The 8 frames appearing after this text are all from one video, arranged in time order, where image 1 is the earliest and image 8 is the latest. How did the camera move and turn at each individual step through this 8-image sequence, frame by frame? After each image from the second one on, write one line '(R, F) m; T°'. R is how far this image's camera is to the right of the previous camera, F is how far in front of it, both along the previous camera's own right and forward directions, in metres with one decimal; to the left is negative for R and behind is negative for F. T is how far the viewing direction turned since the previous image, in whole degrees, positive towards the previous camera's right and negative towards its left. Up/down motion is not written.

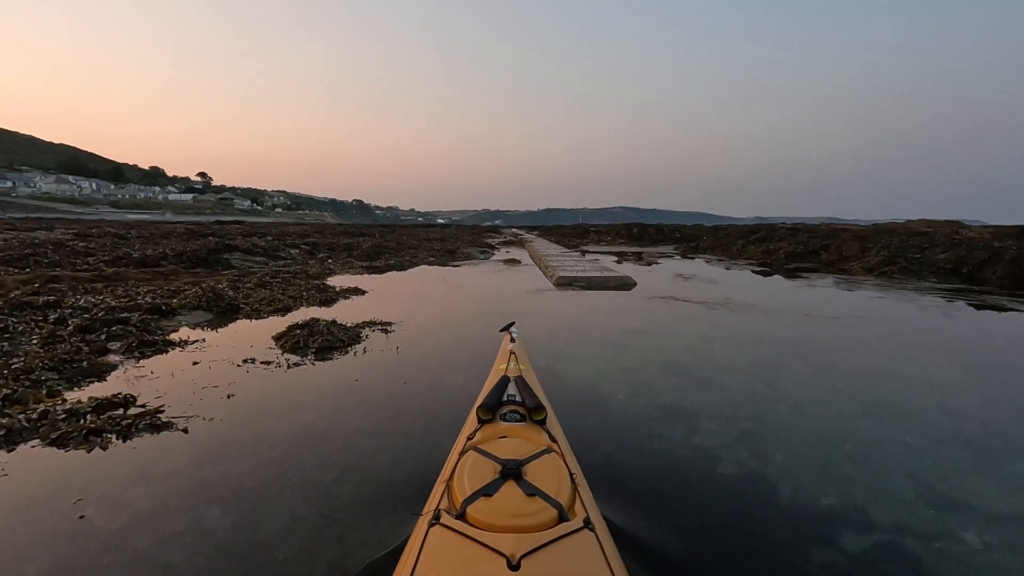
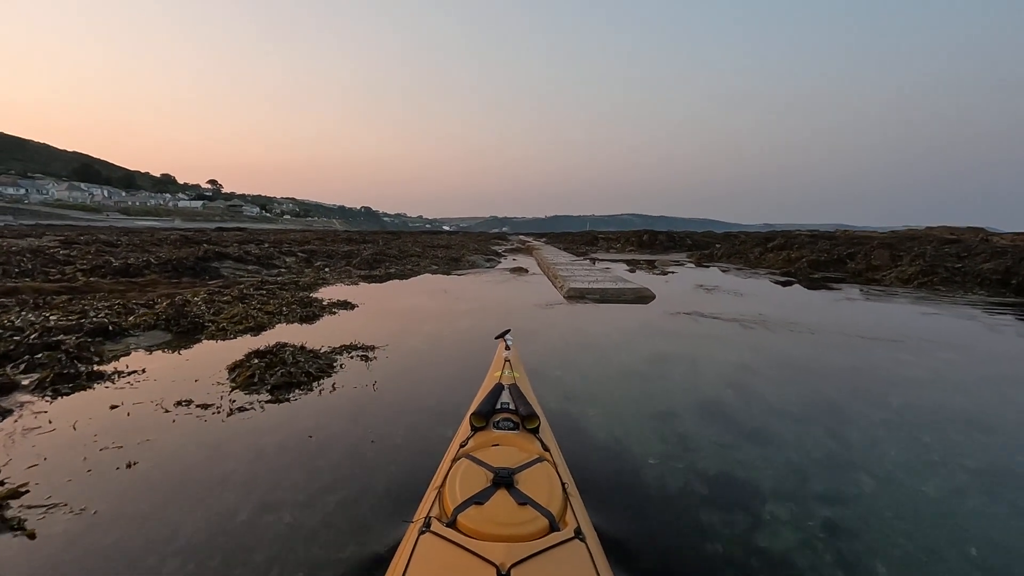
(0.0, +1.8) m; -1°
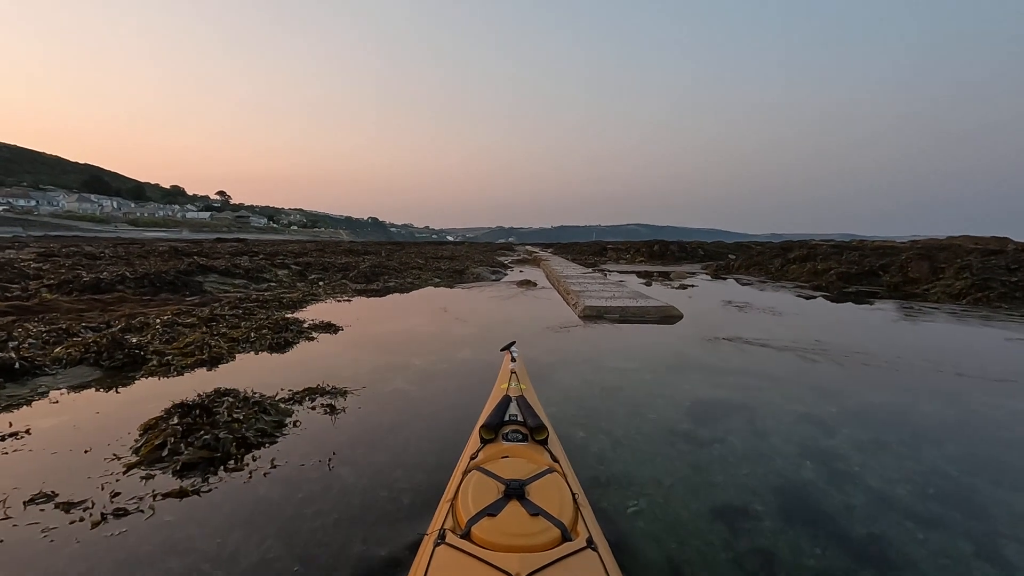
(-0.1, +2.1) m; -1°
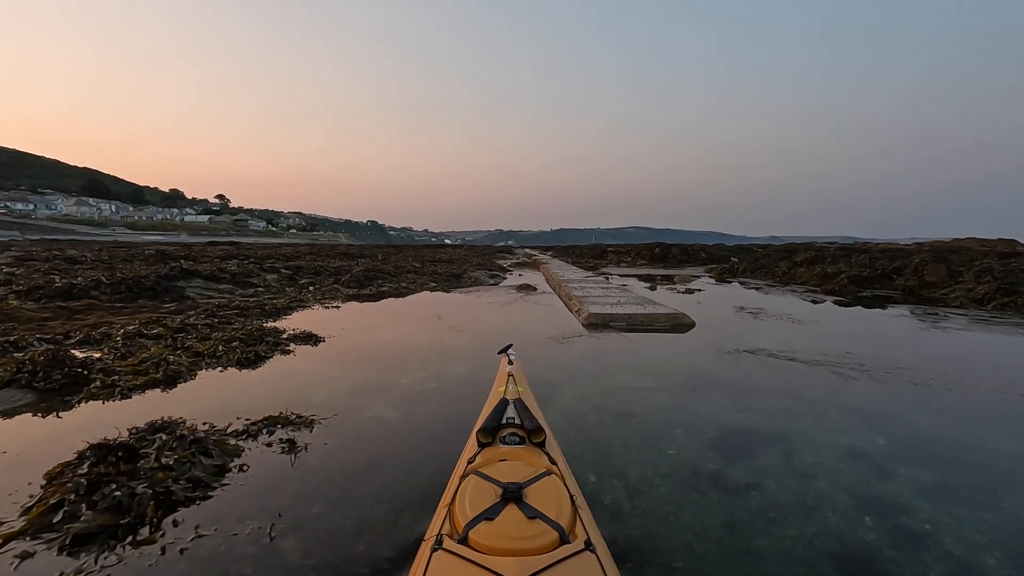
(0.0, +1.2) m; 0°
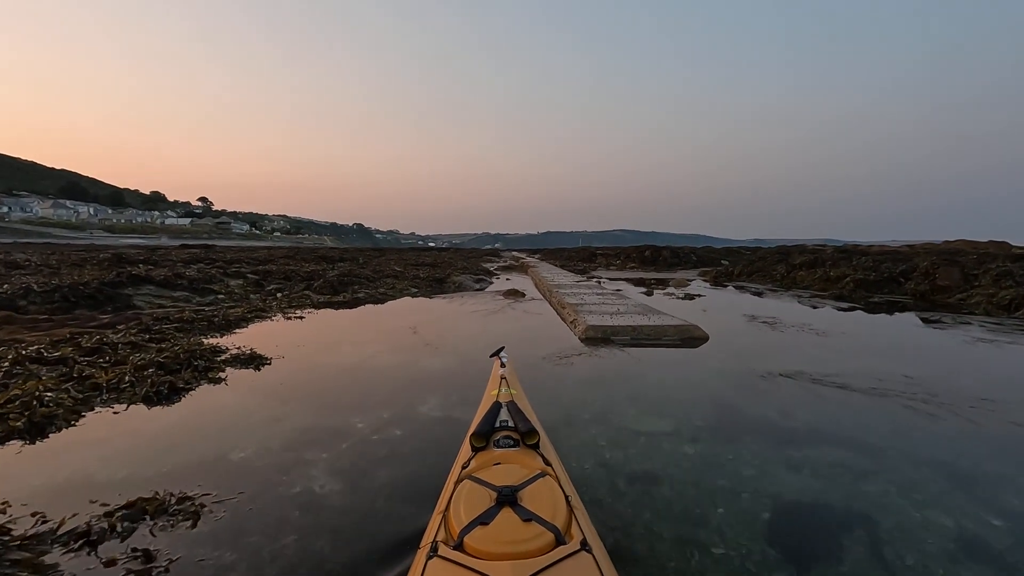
(0.0, +2.1) m; +1°
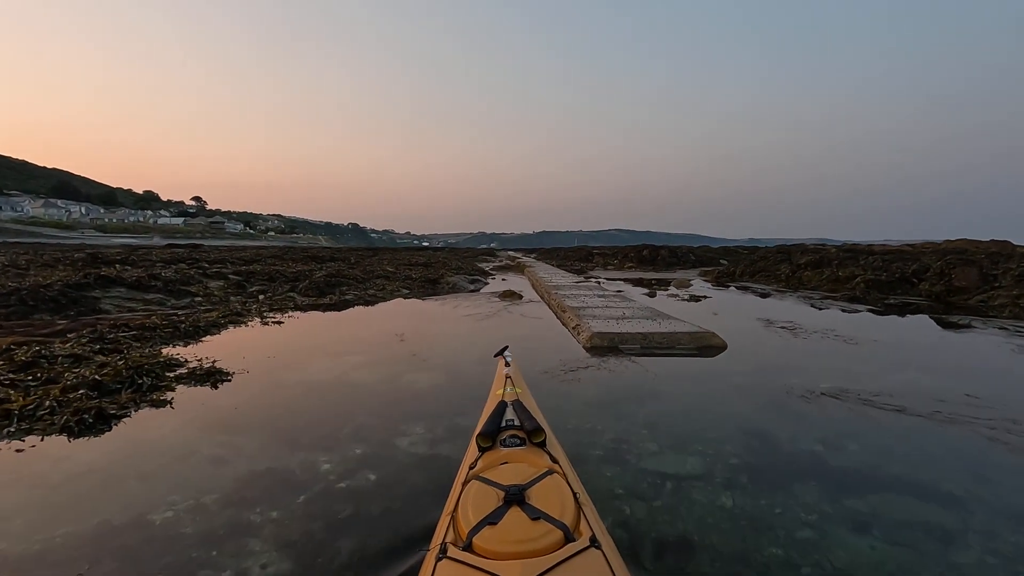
(0.0, +1.3) m; 0°
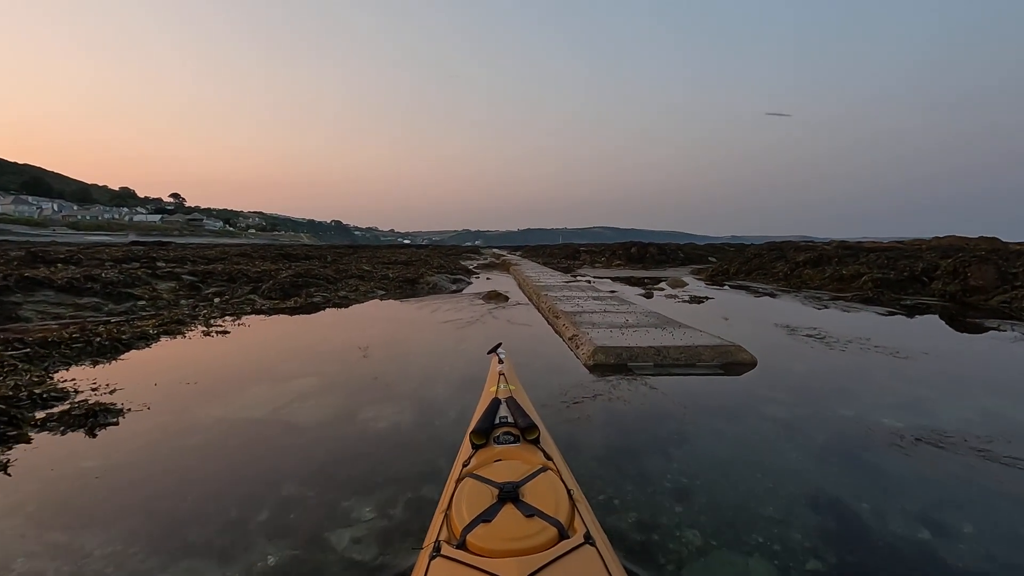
(0.0, +2.1) m; +2°
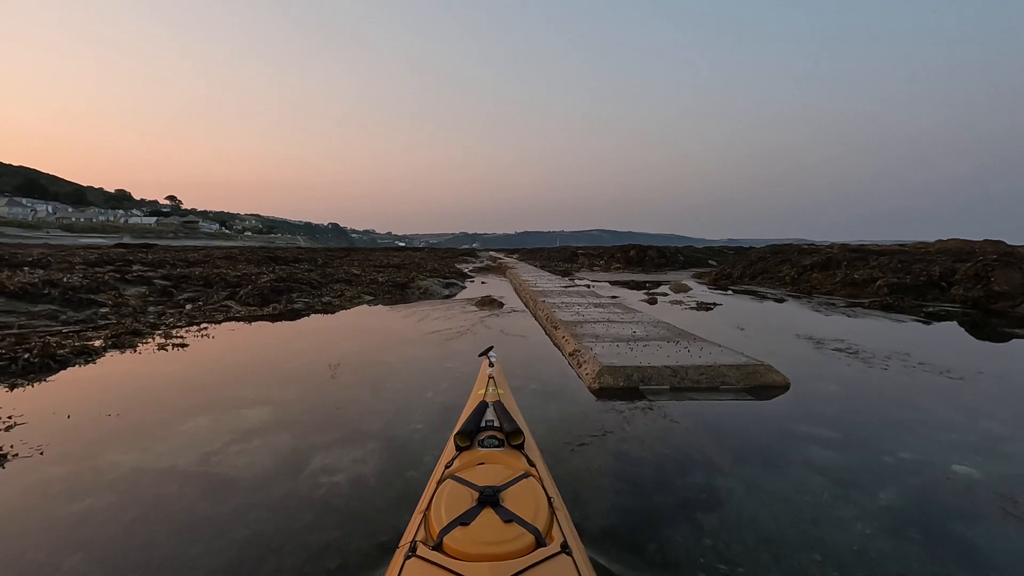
(+0.1, +1.4) m; 0°
